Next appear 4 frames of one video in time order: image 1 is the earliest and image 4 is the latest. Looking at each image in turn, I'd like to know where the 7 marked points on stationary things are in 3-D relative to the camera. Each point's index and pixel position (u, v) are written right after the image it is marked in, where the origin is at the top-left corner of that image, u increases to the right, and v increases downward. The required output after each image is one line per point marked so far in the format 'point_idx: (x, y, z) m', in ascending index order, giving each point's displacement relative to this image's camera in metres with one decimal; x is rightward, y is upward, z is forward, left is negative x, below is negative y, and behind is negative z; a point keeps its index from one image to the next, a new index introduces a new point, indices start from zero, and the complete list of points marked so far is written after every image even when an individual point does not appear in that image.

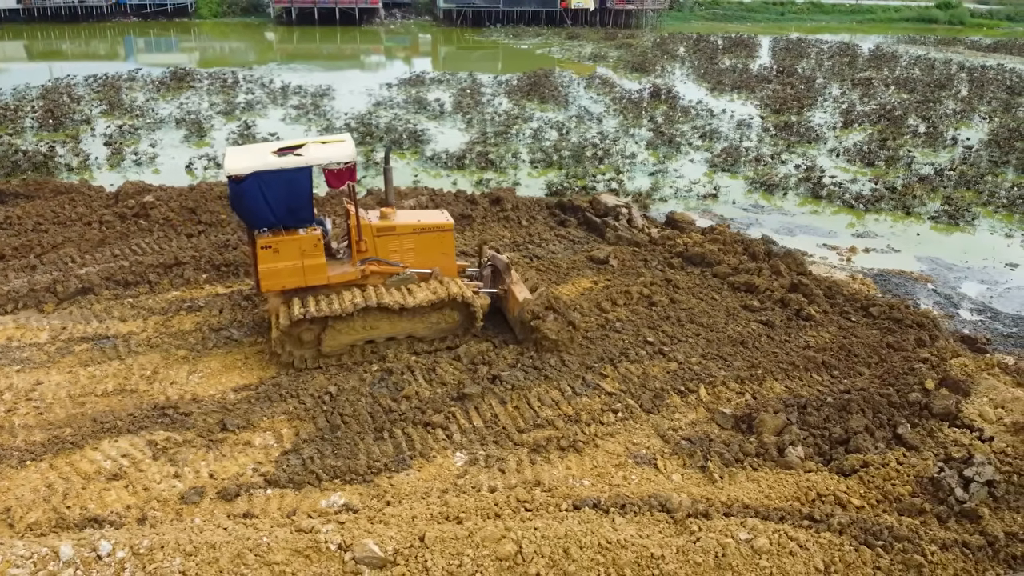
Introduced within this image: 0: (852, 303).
0: (+3.7, -0.2, +8.7) m
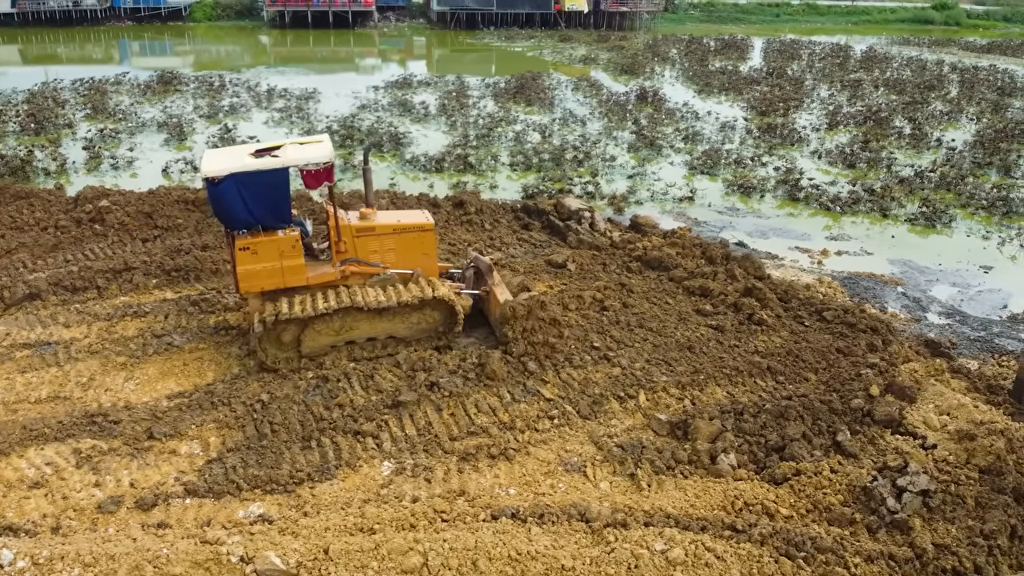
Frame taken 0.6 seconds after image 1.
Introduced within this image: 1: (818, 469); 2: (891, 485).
0: (+3.2, -0.2, +8.6) m
1: (+2.3, -1.3, +5.8) m
2: (+2.7, -1.4, +5.6) m
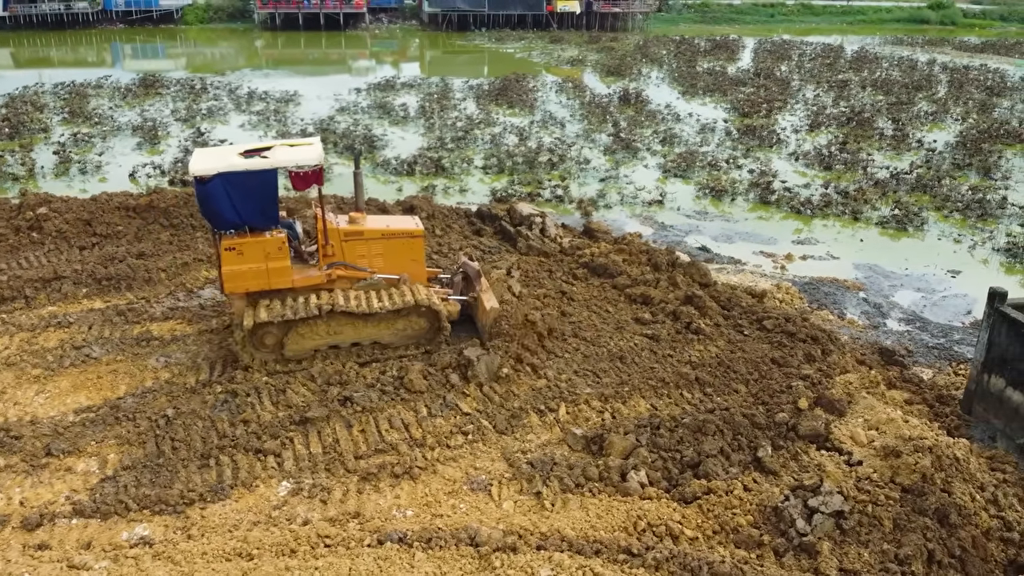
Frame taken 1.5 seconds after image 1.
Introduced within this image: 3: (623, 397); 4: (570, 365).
0: (+2.5, -0.3, +8.4) m
1: (+1.5, -1.4, +5.6) m
2: (+2.0, -1.5, +5.4) m
3: (+0.9, -0.9, +6.8) m
4: (+0.5, -0.7, +7.3) m
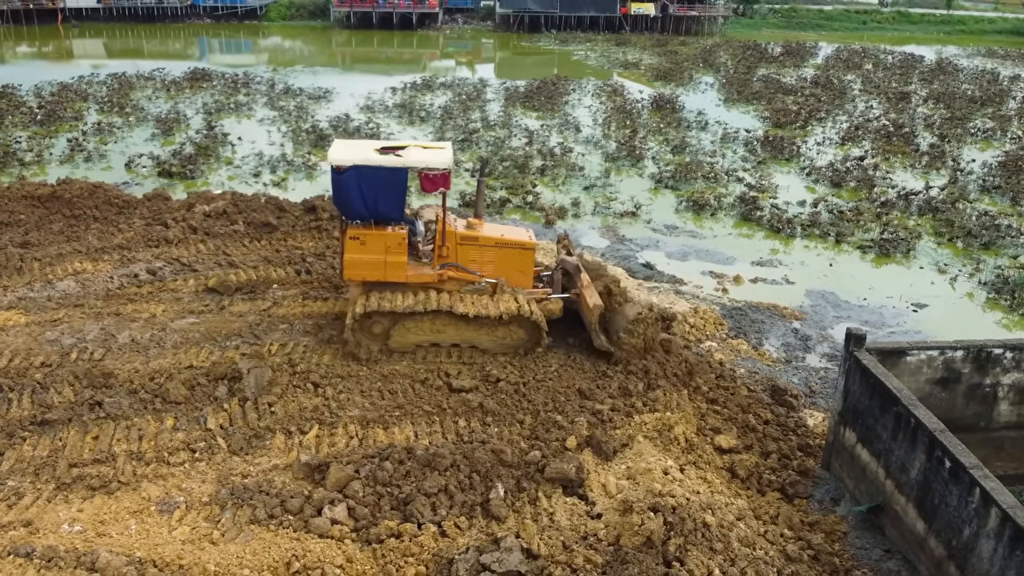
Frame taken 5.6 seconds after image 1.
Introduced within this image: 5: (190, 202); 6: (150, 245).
0: (+0.8, -0.5, +7.8) m
1: (-0.6, -1.6, +5.1) m
2: (-0.2, -1.7, +4.8) m
3: (-1.0, -1.1, +6.4) m
4: (-1.3, -0.8, +6.9) m
5: (-4.4, +1.2, +10.8) m
6: (-4.4, +0.5, +9.8) m
